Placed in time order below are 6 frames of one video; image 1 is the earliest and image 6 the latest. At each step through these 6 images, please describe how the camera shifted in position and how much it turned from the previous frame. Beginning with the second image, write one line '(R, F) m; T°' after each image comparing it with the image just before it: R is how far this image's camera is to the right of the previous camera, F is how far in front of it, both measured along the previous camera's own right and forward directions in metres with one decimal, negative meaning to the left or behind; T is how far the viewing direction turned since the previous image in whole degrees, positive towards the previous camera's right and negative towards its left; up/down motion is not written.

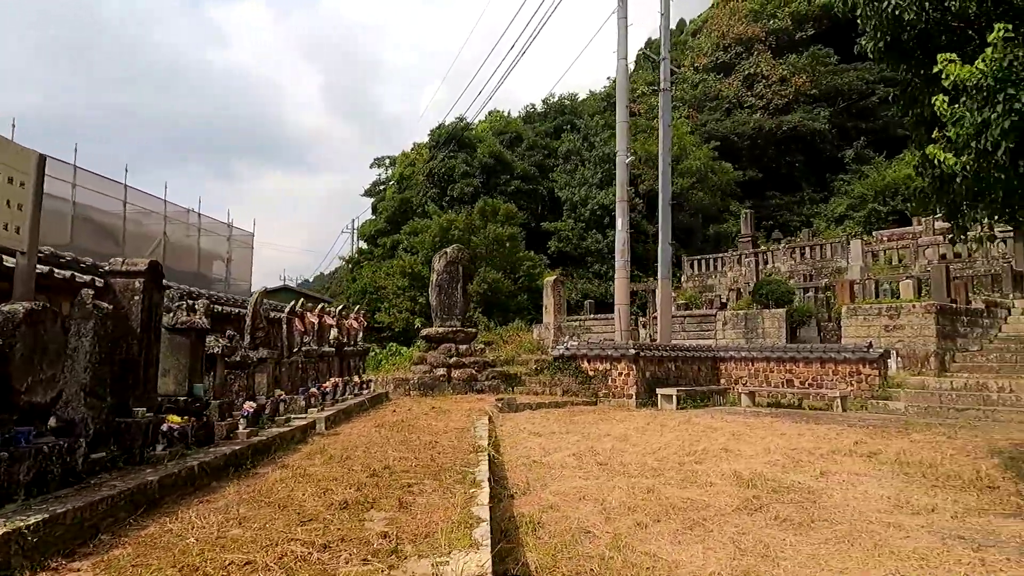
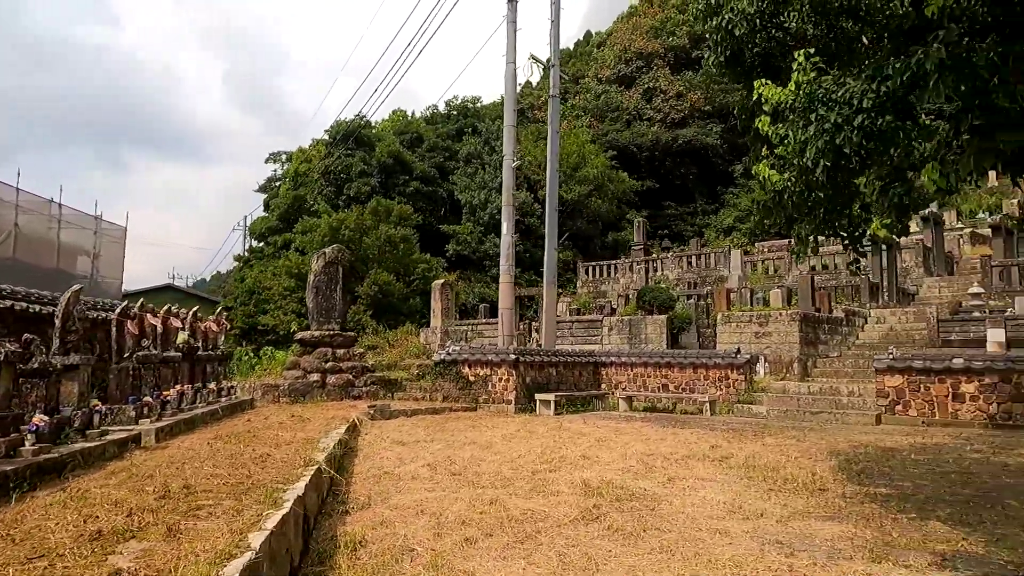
(+0.5, +0.2) m; +8°
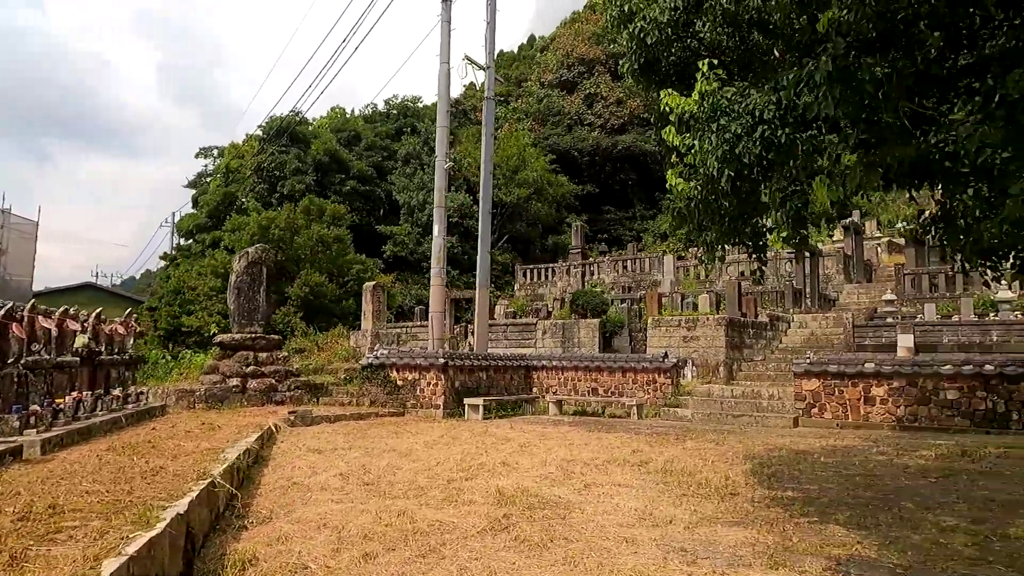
(+0.2, +0.1) m; +5°
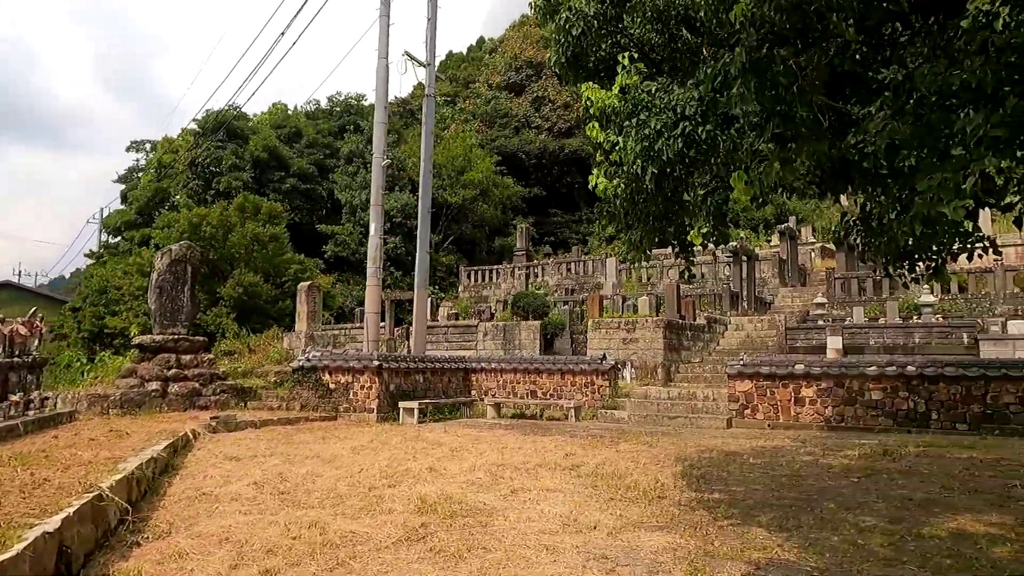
(+0.2, +0.2) m; +4°
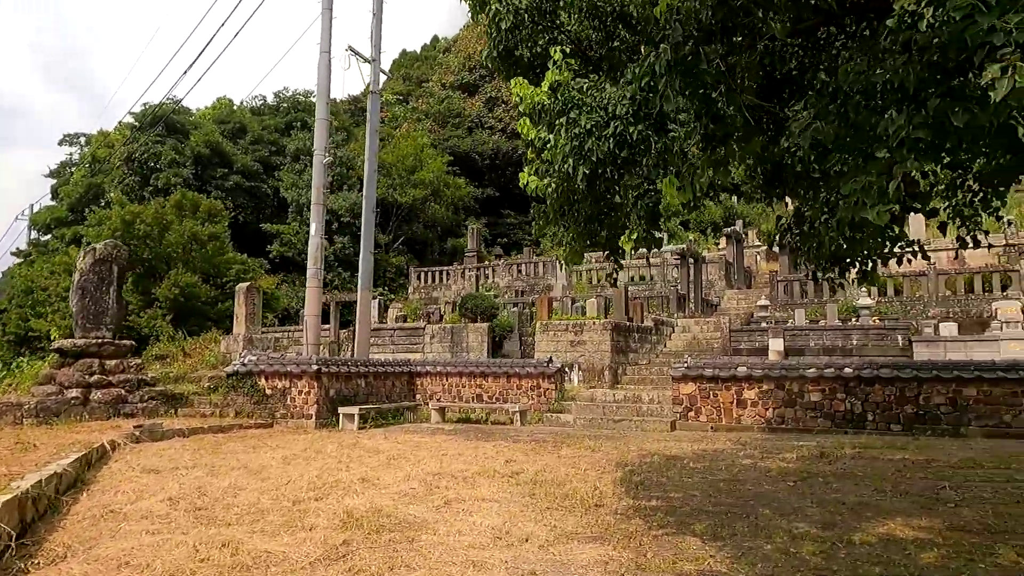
(+0.2, +0.2) m; +4°
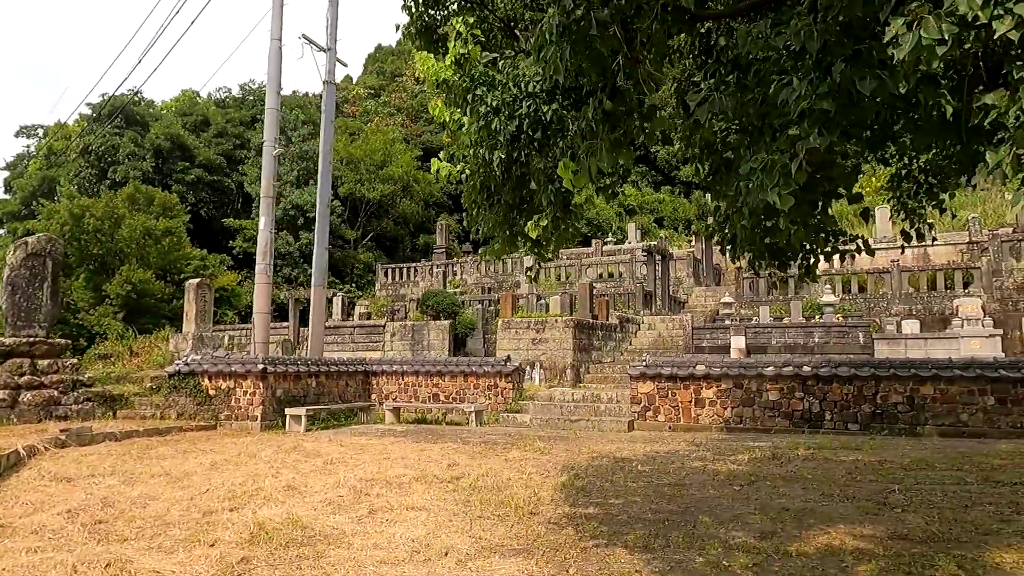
(+0.4, +0.3) m; +2°
